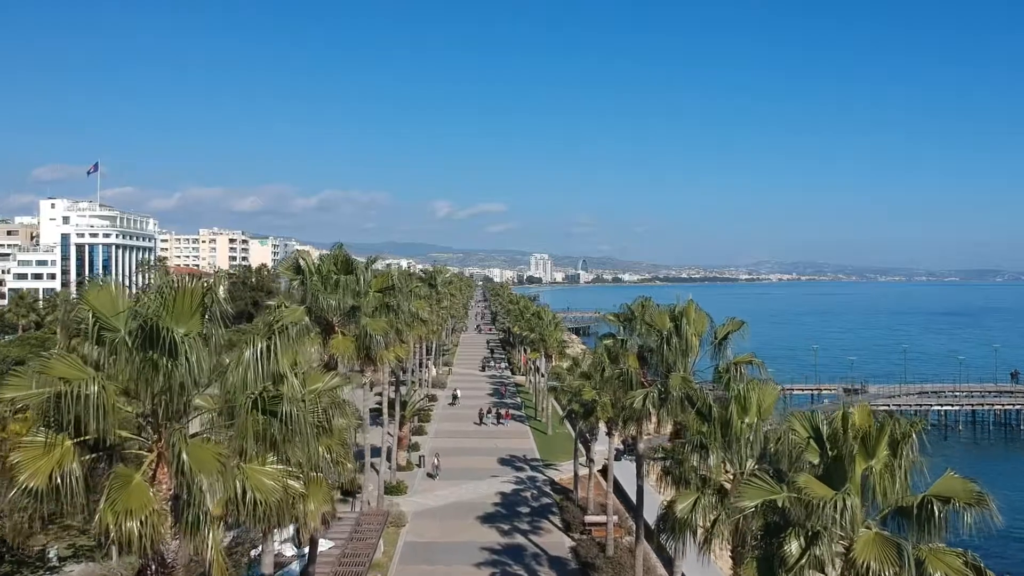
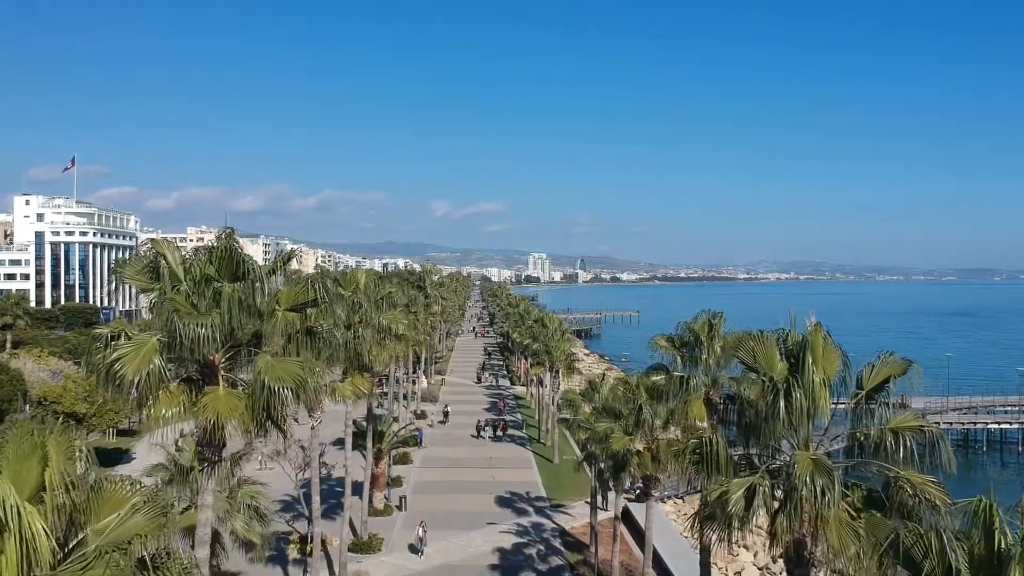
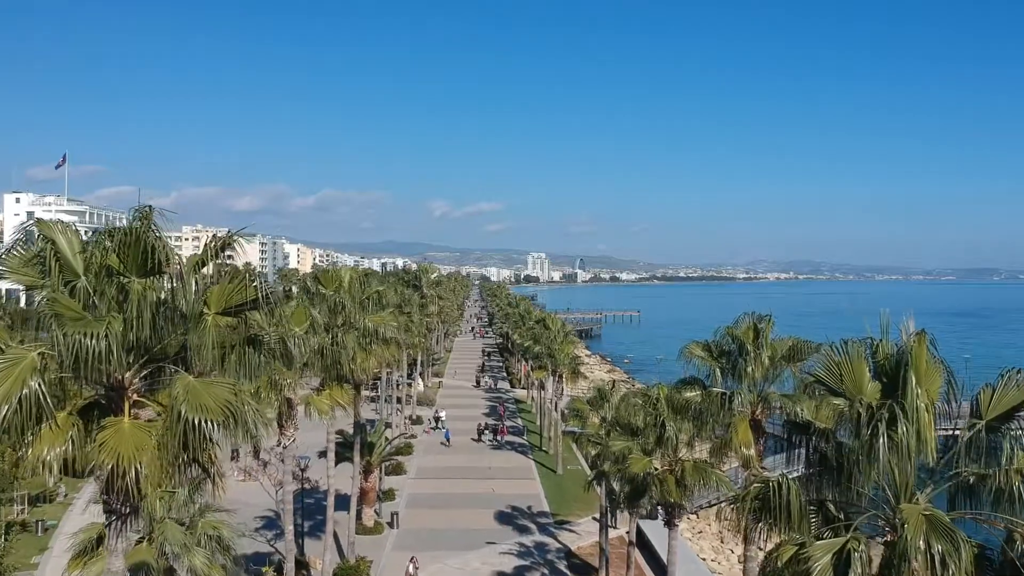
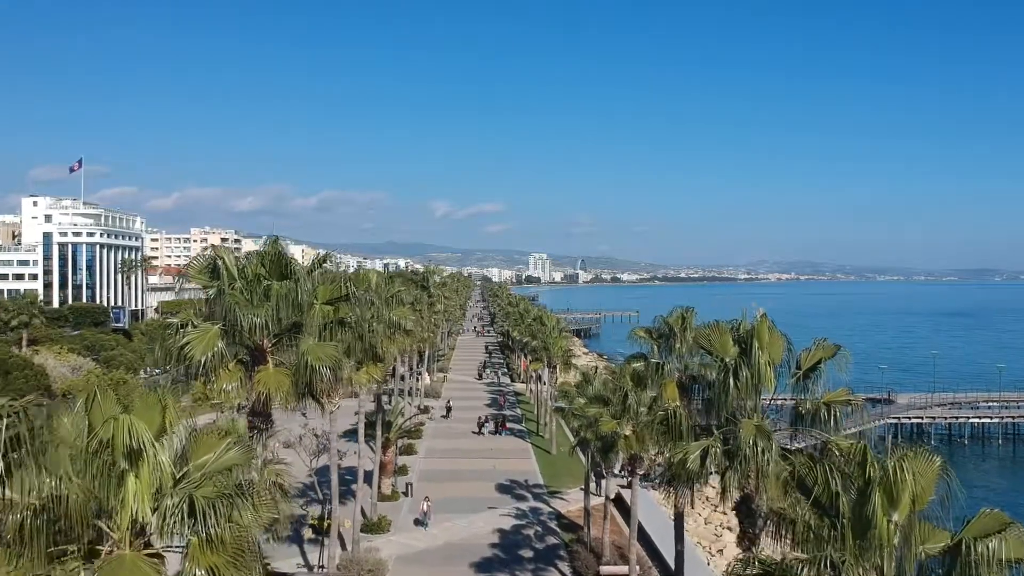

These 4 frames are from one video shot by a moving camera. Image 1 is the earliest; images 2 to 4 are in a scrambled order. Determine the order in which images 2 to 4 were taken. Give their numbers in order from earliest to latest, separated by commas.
4, 2, 3
